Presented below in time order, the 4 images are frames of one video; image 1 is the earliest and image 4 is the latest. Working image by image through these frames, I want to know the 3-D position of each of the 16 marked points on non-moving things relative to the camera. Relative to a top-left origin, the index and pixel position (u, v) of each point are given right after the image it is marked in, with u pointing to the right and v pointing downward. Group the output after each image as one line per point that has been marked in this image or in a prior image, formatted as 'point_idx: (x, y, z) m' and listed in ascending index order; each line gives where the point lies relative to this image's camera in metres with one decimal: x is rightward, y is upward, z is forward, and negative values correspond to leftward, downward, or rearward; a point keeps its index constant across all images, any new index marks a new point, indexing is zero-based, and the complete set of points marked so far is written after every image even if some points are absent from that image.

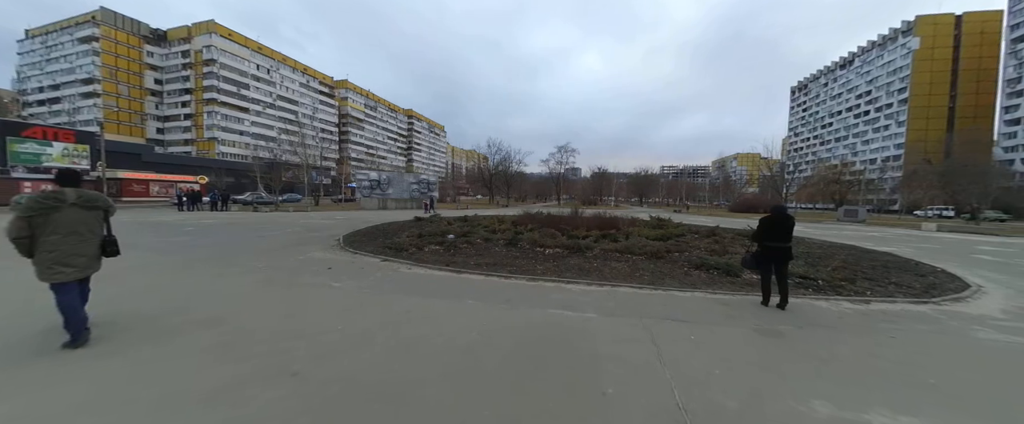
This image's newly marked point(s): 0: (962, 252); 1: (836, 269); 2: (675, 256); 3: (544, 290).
0: (+15.2, -1.3, +10.3) m
1: (+6.2, -1.1, +5.8) m
2: (+3.7, -1.0, +6.9) m
3: (+0.5, -1.3, +4.9) m
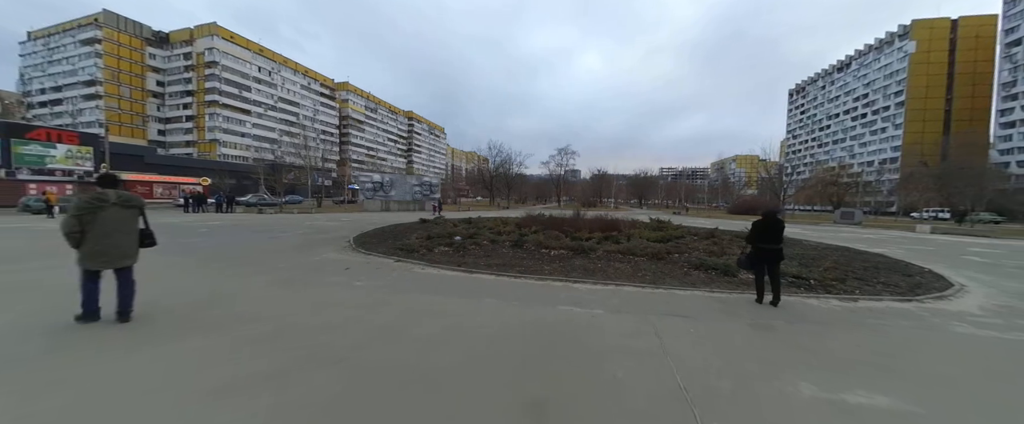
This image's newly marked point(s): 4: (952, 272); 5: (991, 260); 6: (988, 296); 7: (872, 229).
0: (+15.4, -1.4, +10.6) m
1: (+6.4, -1.2, +6.1) m
2: (+3.9, -1.1, +7.2) m
3: (+0.7, -1.3, +5.2) m
4: (+10.6, -1.4, +7.3) m
5: (+14.7, -1.5, +9.3) m
6: (+8.4, -1.5, +5.3) m
7: (+22.9, -1.1, +19.3) m
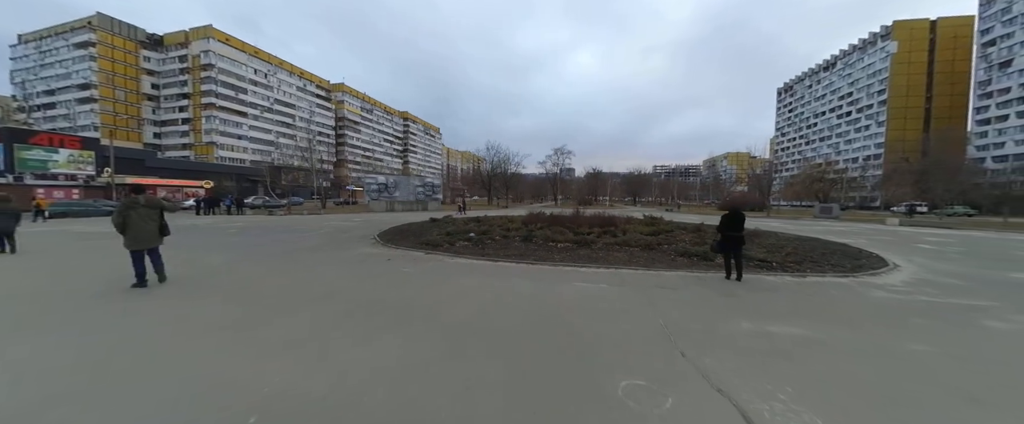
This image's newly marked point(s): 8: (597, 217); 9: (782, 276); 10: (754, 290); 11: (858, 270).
0: (+15.7, -1.2, +12.0) m
1: (+6.7, -1.0, +7.4) m
2: (+4.2, -1.0, +8.4) m
3: (+1.1, -1.3, +6.4) m
4: (+10.9, -1.2, +8.6) m
5: (+15.0, -1.2, +10.7) m
6: (+8.8, -1.3, +6.6) m
7: (+23.1, -0.7, +20.8) m
8: (+3.4, -0.2, +12.2) m
9: (+5.3, -1.3, +6.0) m
10: (+4.1, -1.3, +5.2) m
11: (+7.5, -1.3, +6.6) m
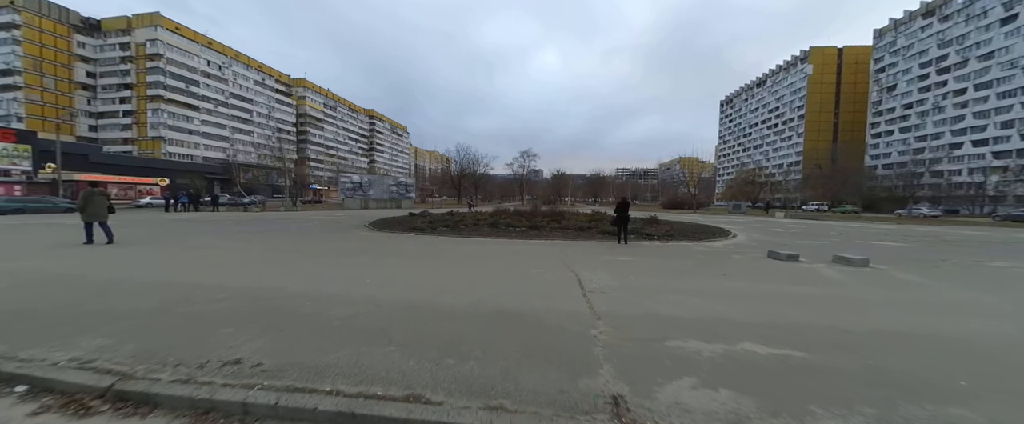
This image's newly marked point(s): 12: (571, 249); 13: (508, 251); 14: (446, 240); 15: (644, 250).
0: (+14.1, -0.8, +16.4) m
1: (+5.7, -0.7, +10.9) m
2: (+3.1, -0.6, +11.7) m
3: (+0.1, -0.9, +9.3) m
4: (+9.7, -0.9, +12.5) m
5: (+13.5, -0.9, +15.0) m
6: (+7.7, -1.0, +10.3) m
7: (+20.5, -0.4, +25.9) m
8: (+1.9, +0.1, +15.4) m
9: (+4.4, -0.9, +9.4) m
10: (+3.3, -1.0, +8.5) m
11: (+6.5, -0.9, +10.2) m
12: (+1.6, -1.0, +7.9) m
13: (-0.1, -1.1, +7.9) m
14: (-2.2, -0.9, +9.8) m
15: (+3.6, -1.1, +8.1) m
